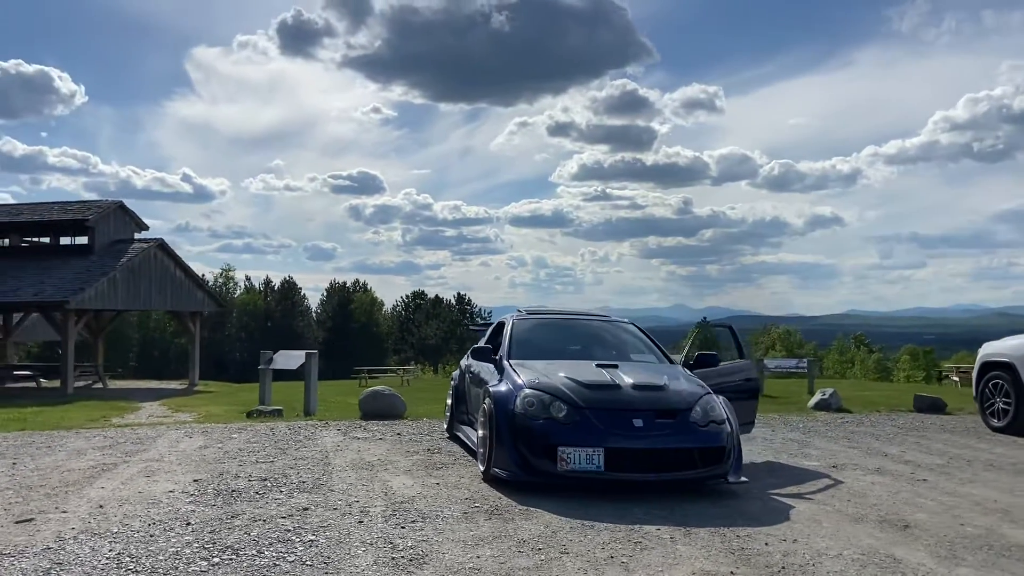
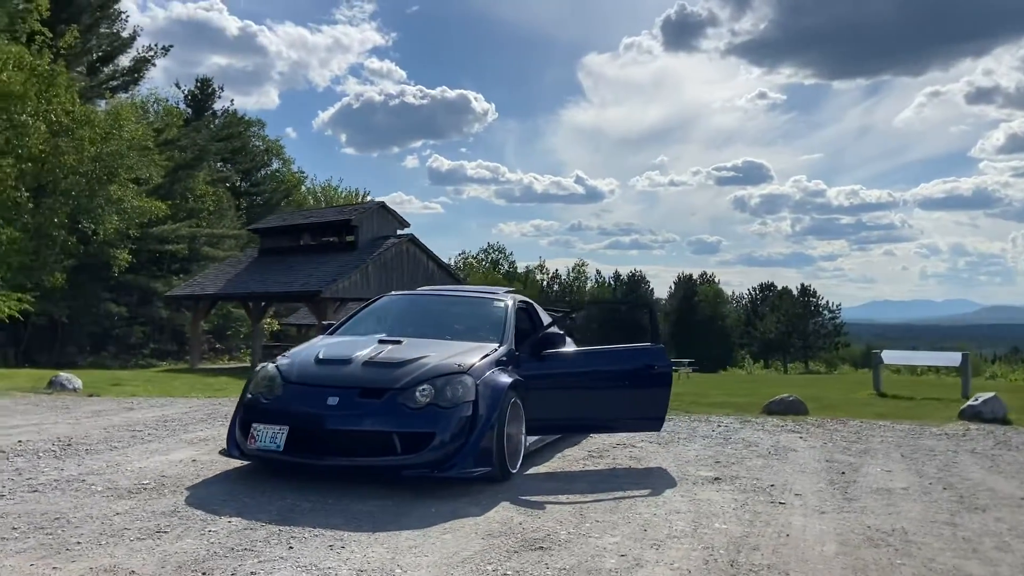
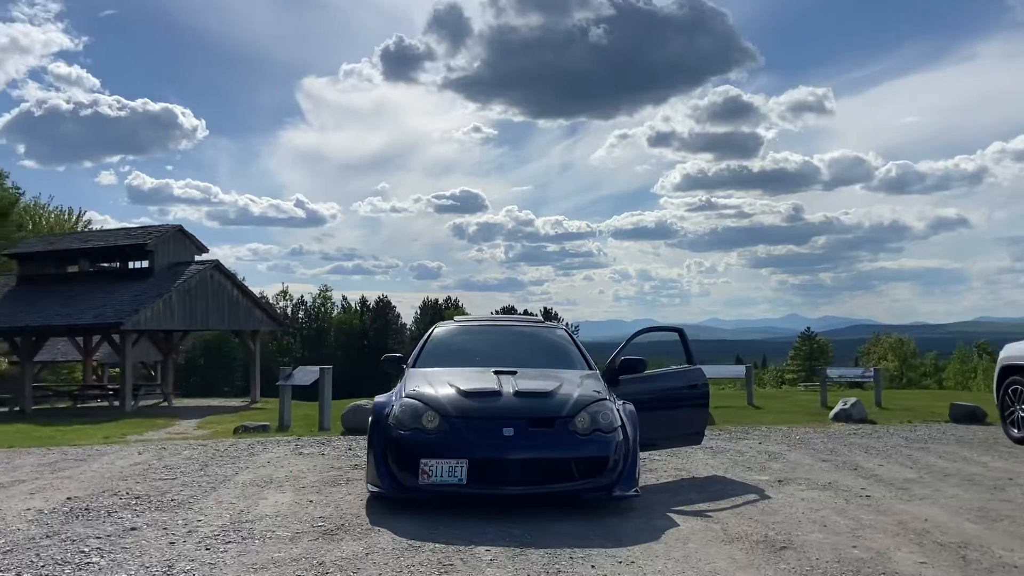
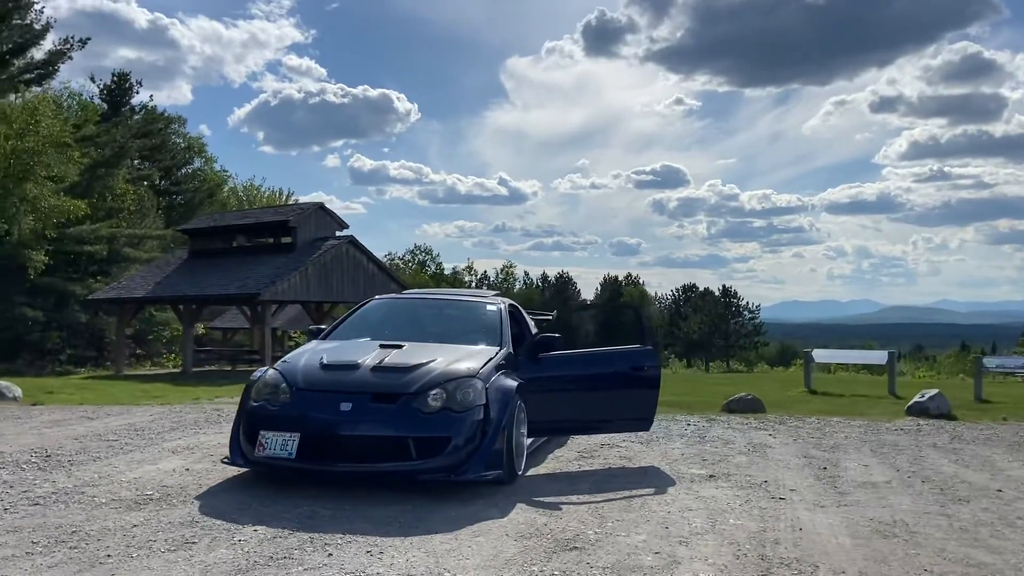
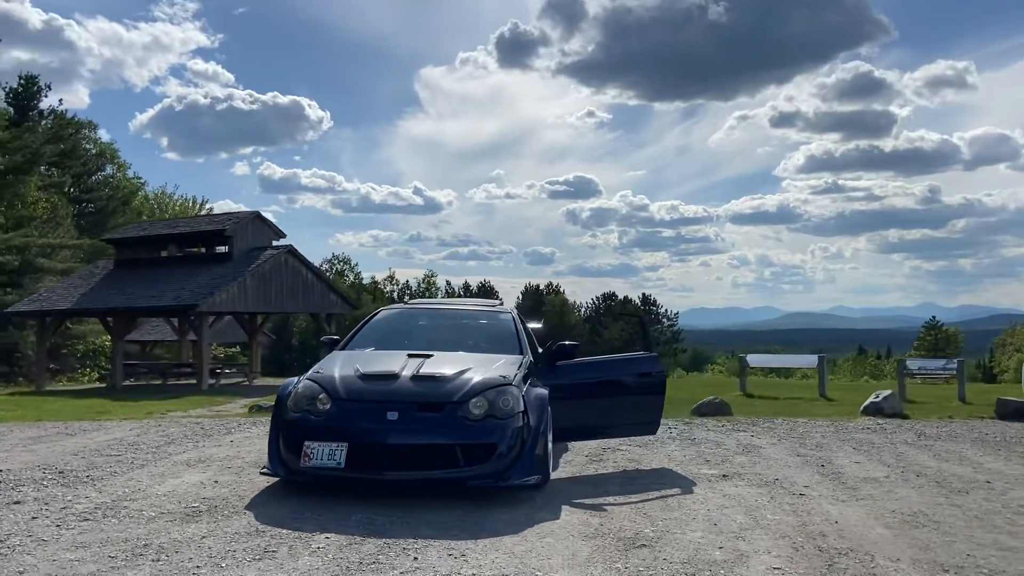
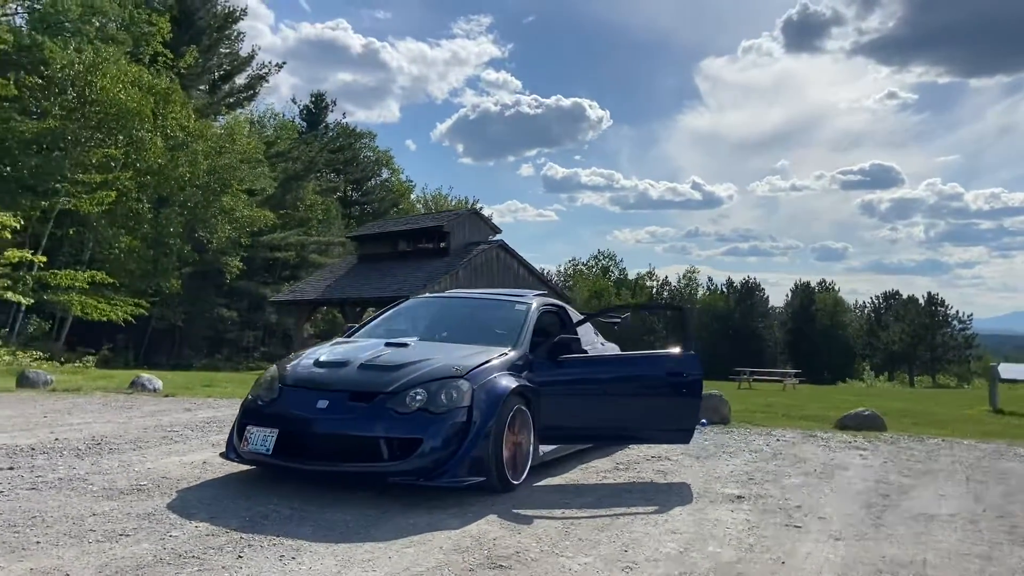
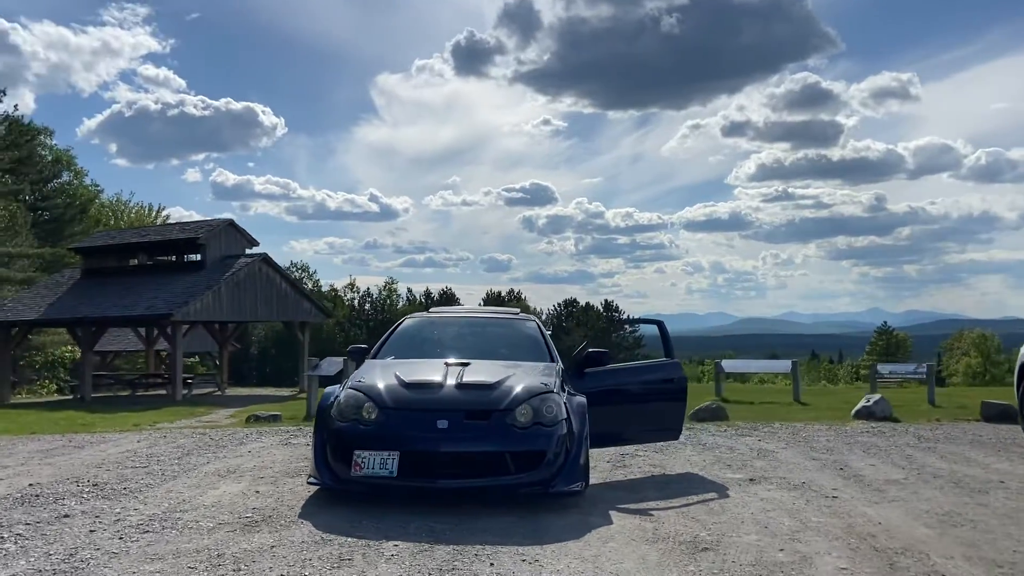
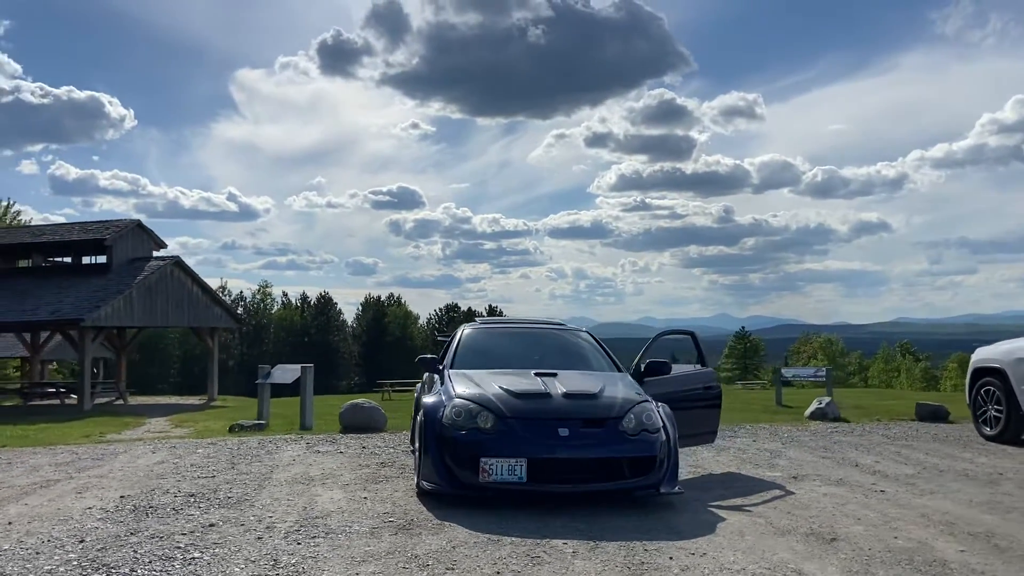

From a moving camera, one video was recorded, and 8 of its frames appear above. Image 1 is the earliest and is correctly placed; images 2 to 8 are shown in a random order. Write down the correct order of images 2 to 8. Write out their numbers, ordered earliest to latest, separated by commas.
8, 3, 7, 5, 4, 2, 6
